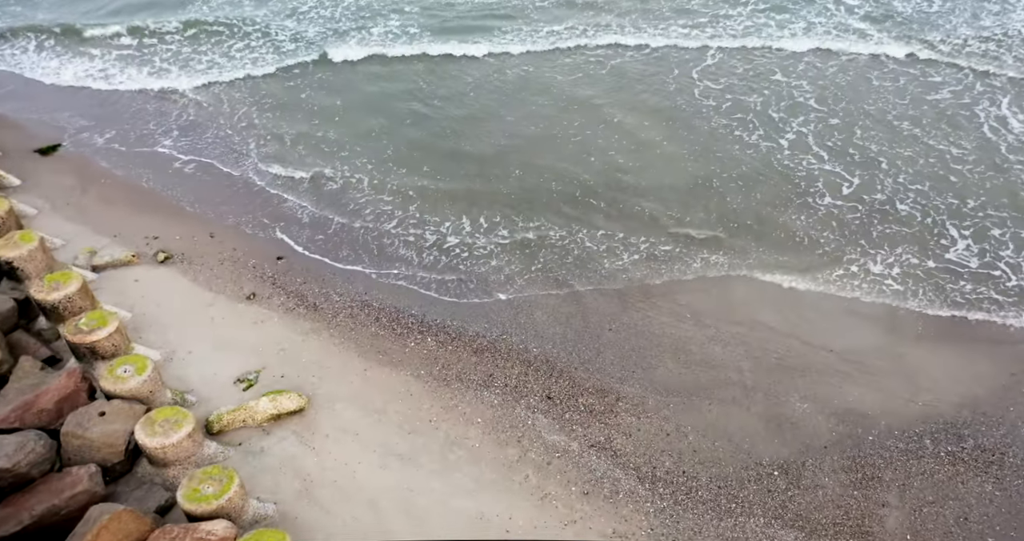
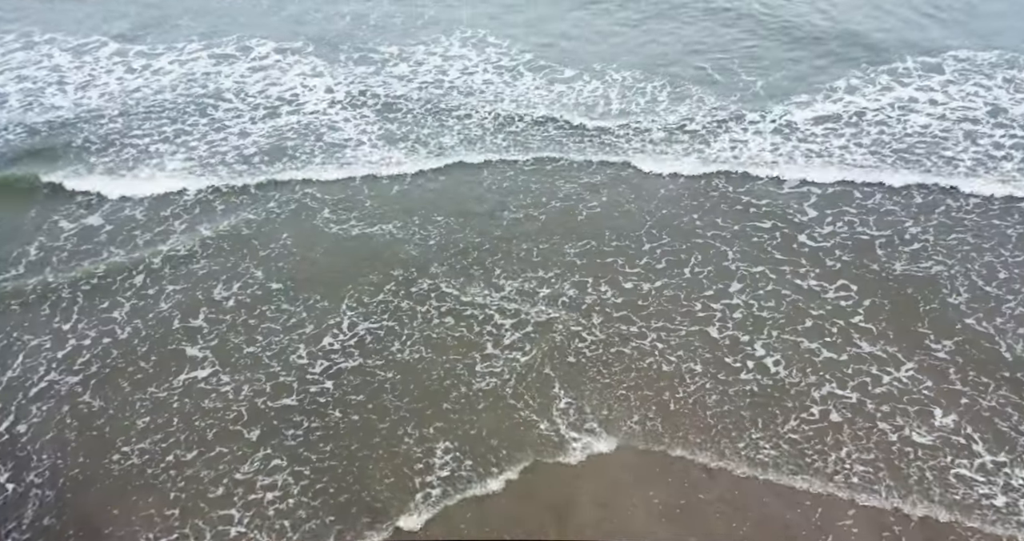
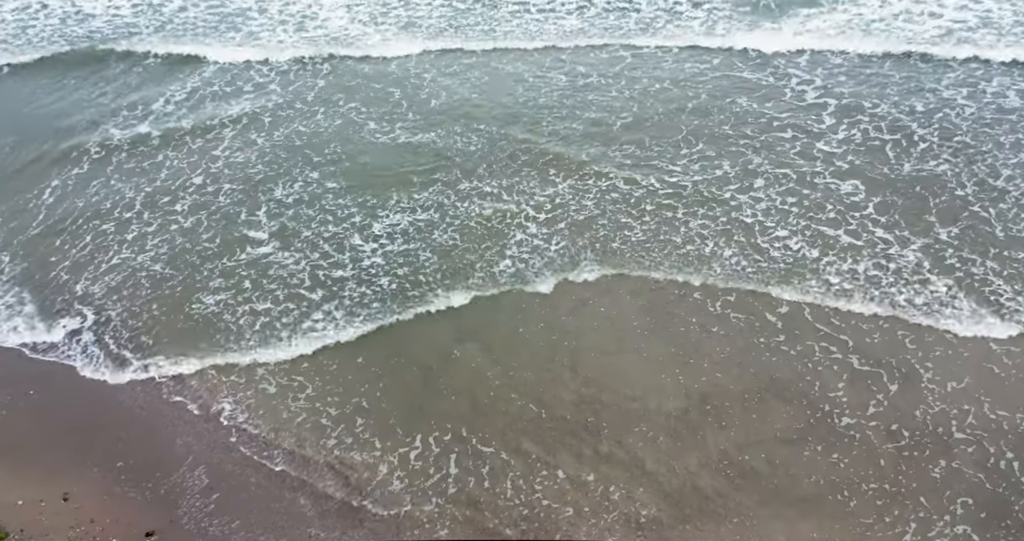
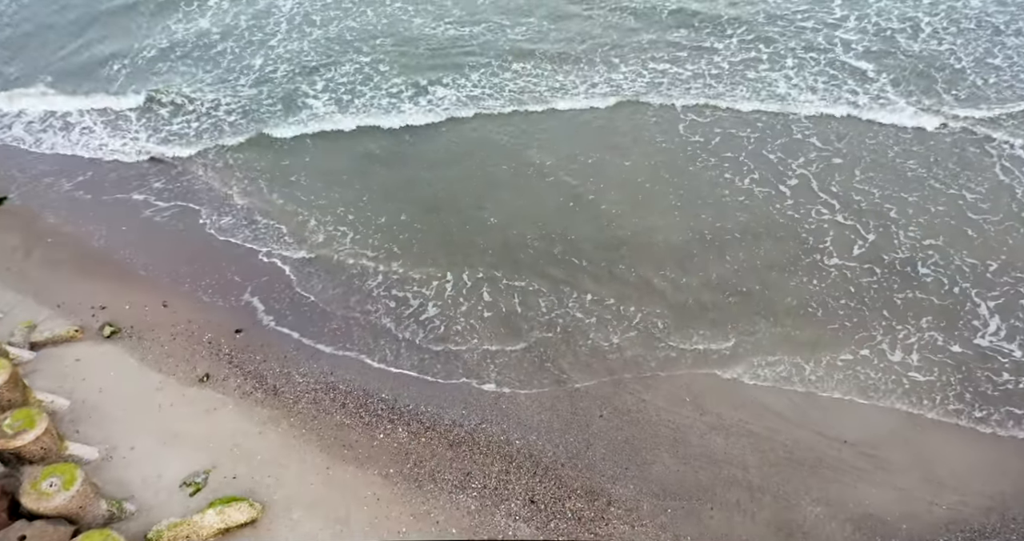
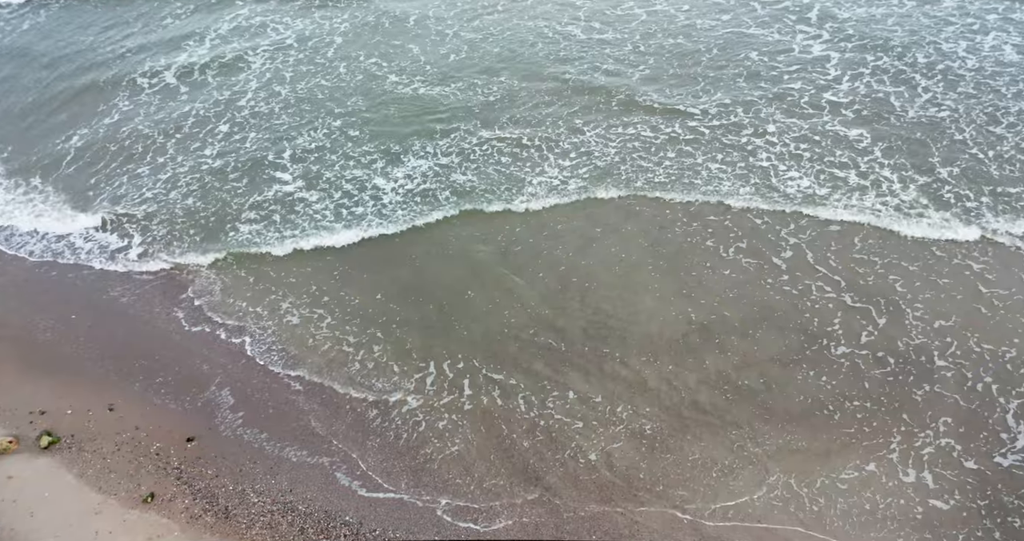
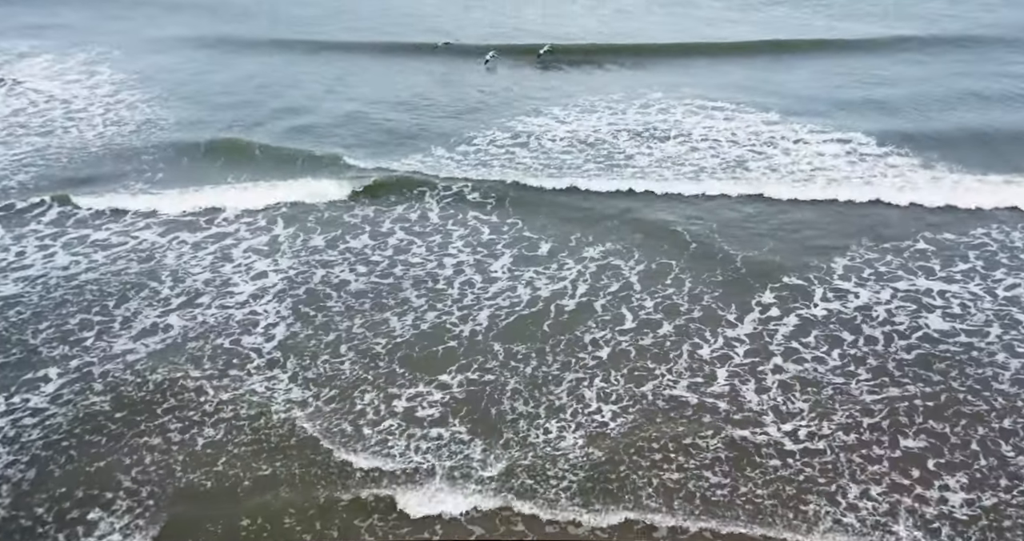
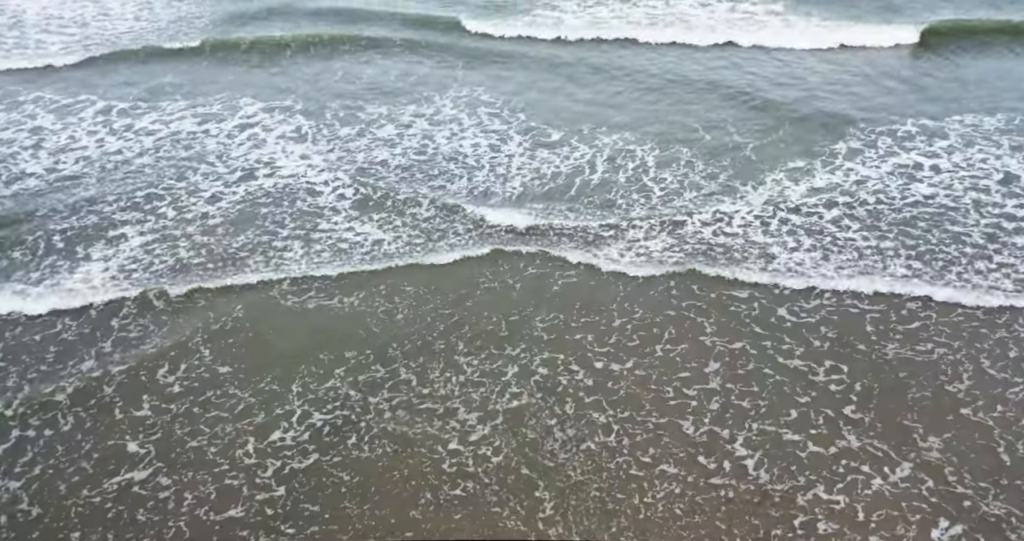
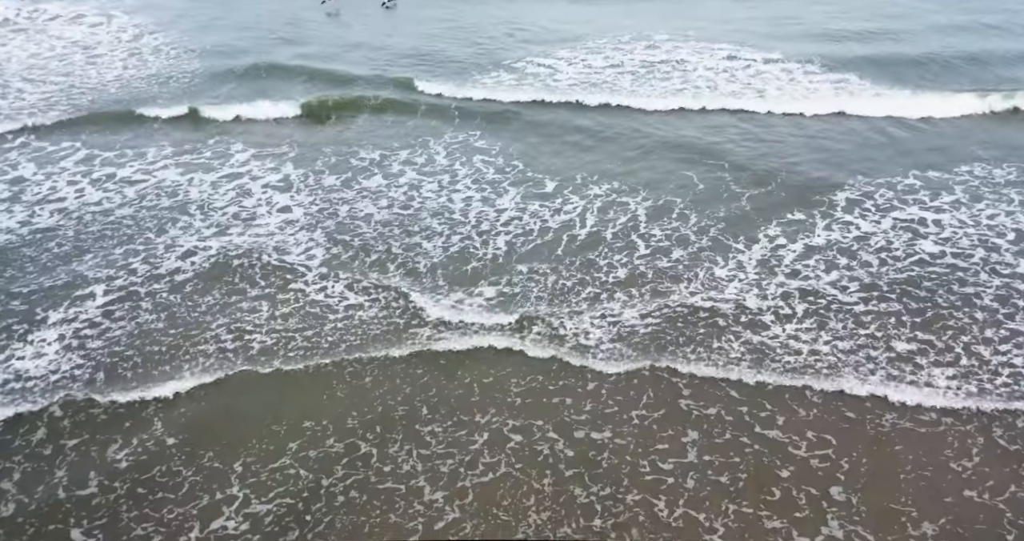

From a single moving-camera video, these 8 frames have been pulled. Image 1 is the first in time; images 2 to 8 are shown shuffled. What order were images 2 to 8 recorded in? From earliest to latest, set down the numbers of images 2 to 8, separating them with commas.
4, 5, 3, 2, 7, 8, 6
